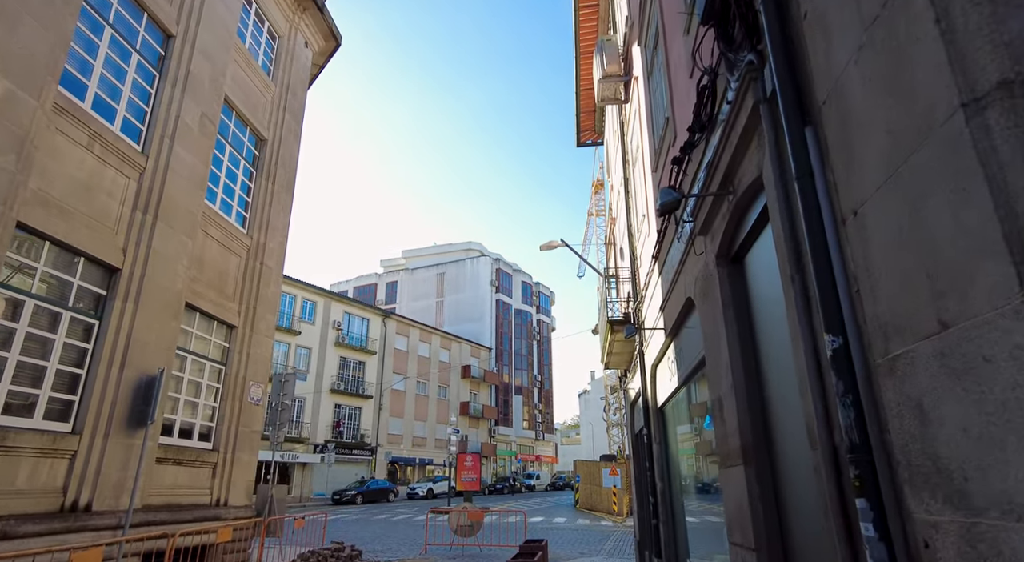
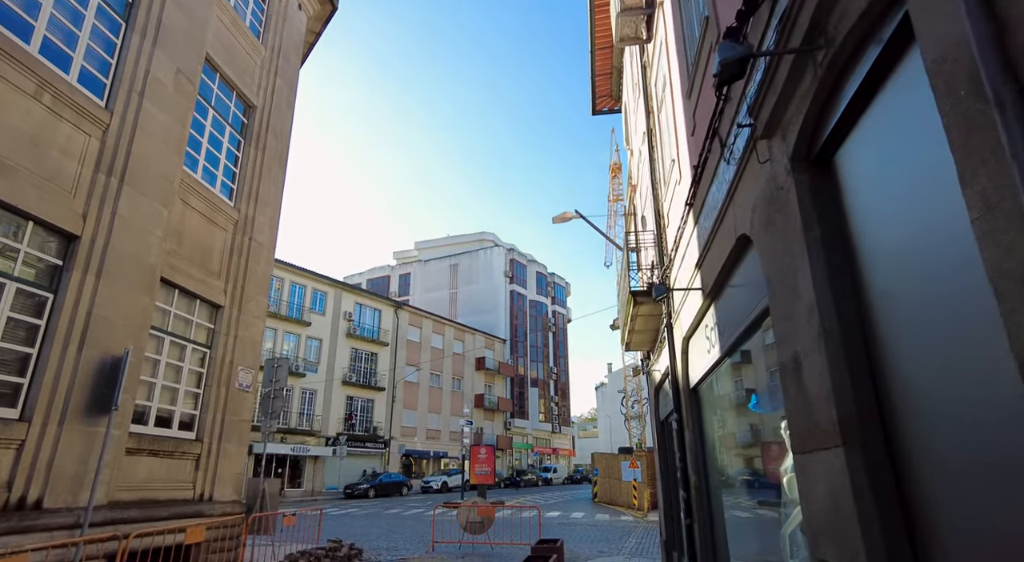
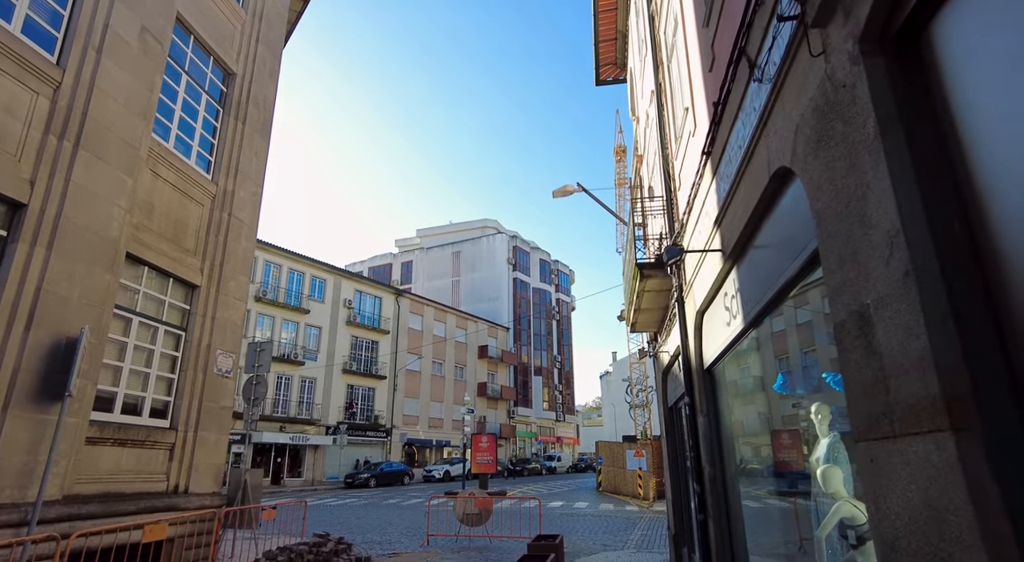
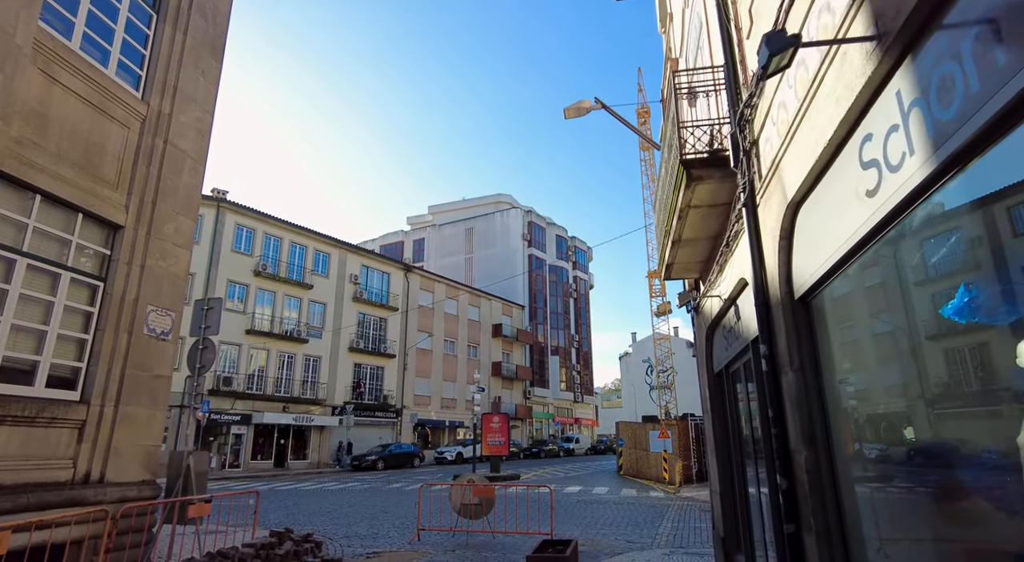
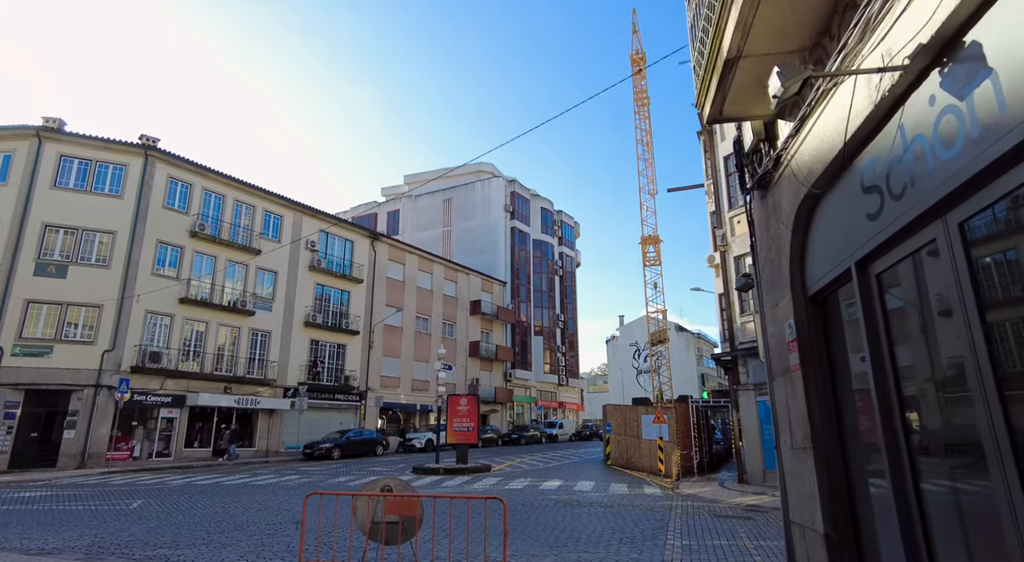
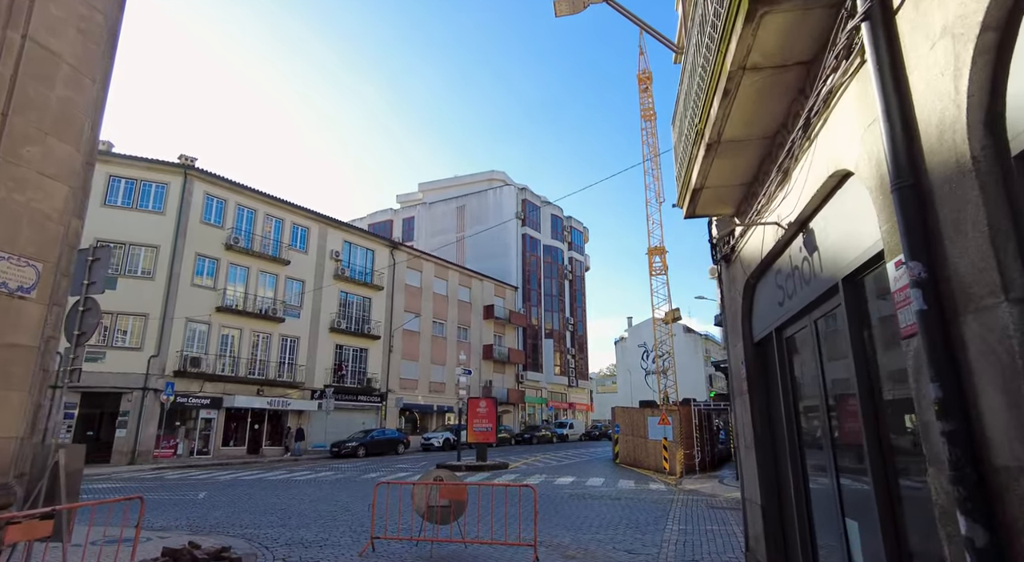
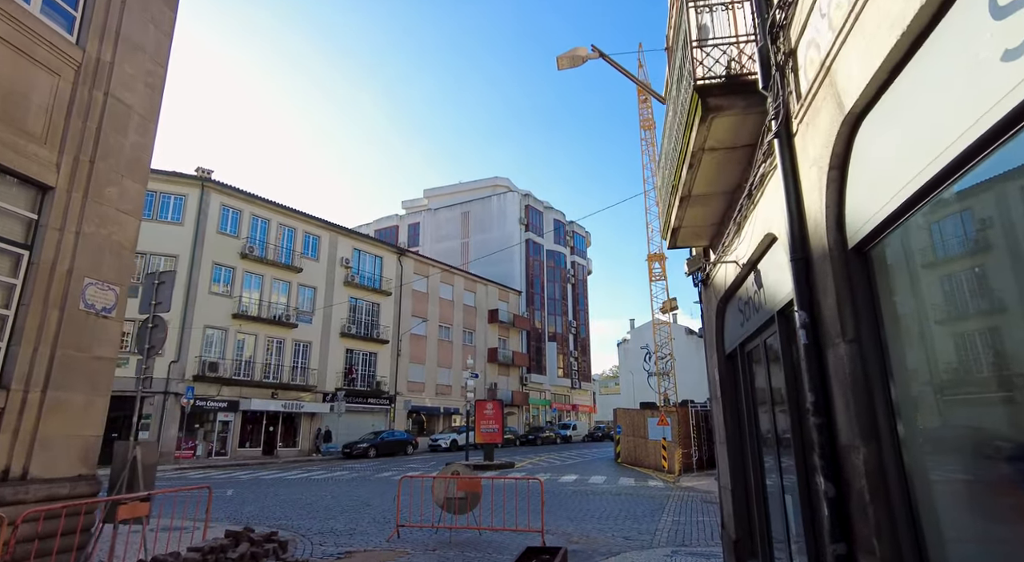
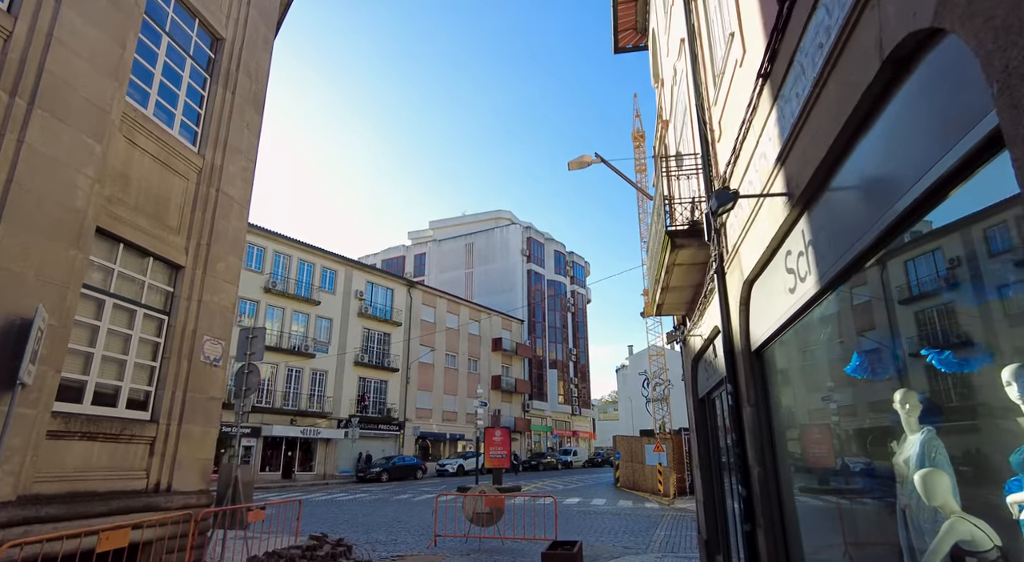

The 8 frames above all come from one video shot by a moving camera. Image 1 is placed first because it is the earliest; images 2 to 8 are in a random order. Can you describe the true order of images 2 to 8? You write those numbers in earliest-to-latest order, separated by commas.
2, 3, 8, 4, 7, 6, 5
